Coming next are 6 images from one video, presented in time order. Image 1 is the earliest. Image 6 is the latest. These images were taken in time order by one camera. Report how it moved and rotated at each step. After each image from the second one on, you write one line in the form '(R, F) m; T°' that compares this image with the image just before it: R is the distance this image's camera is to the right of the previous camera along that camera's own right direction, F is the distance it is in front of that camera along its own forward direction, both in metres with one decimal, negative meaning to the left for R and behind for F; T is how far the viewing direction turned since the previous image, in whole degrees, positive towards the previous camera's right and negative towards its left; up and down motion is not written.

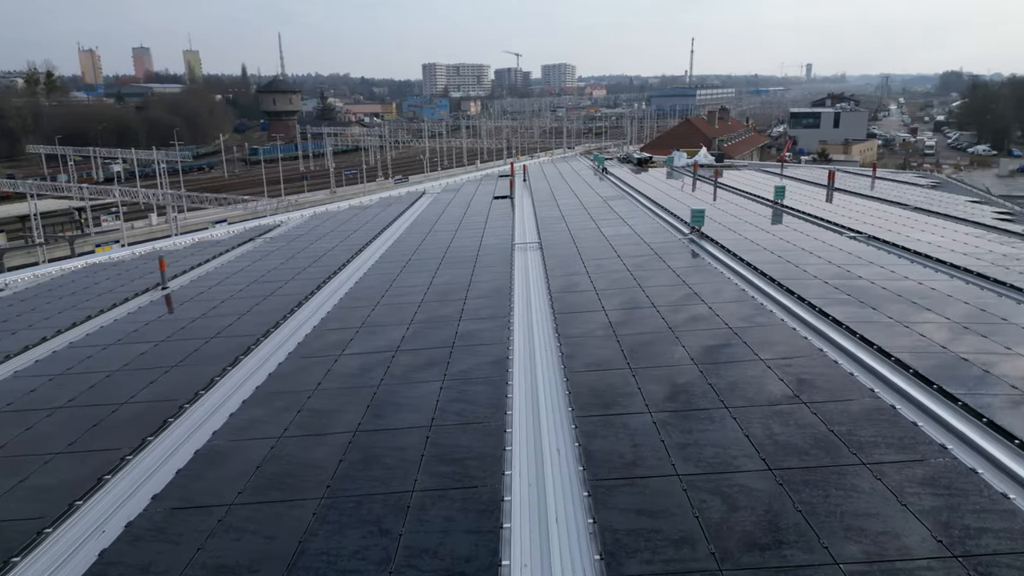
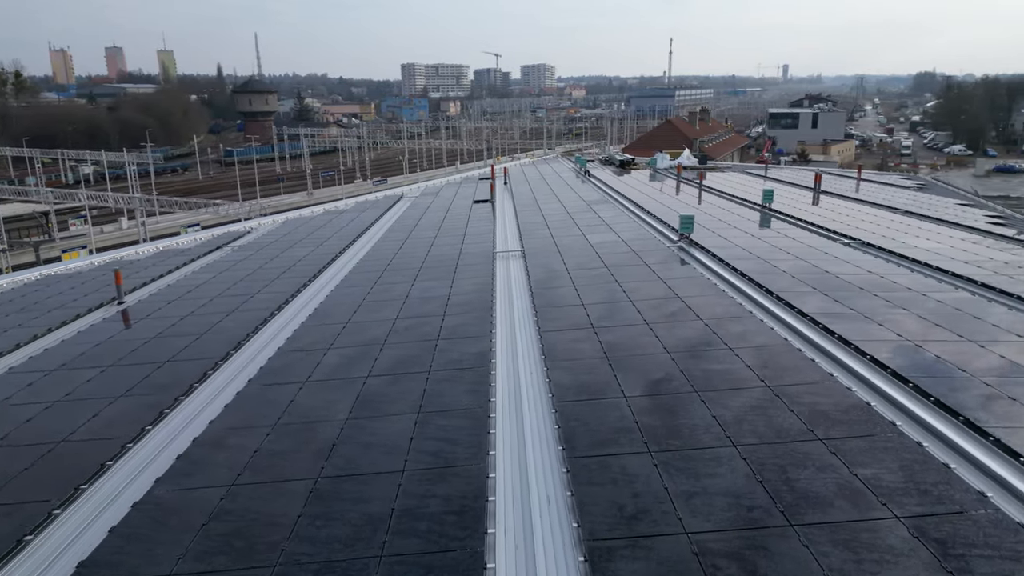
(0.0, +0.6) m; +2°
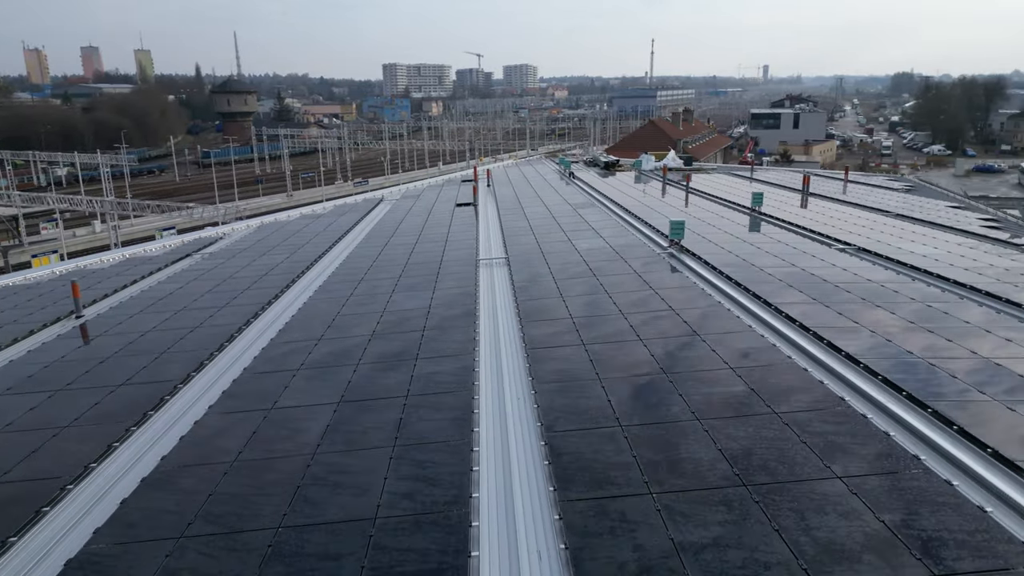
(0.0, +0.6) m; +1°
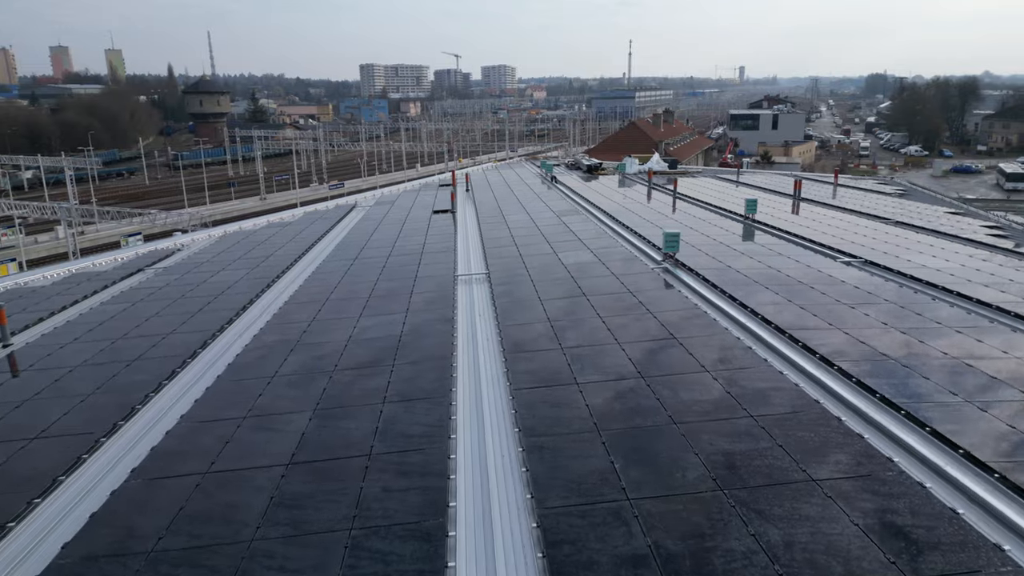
(0.0, +1.0) m; +2°
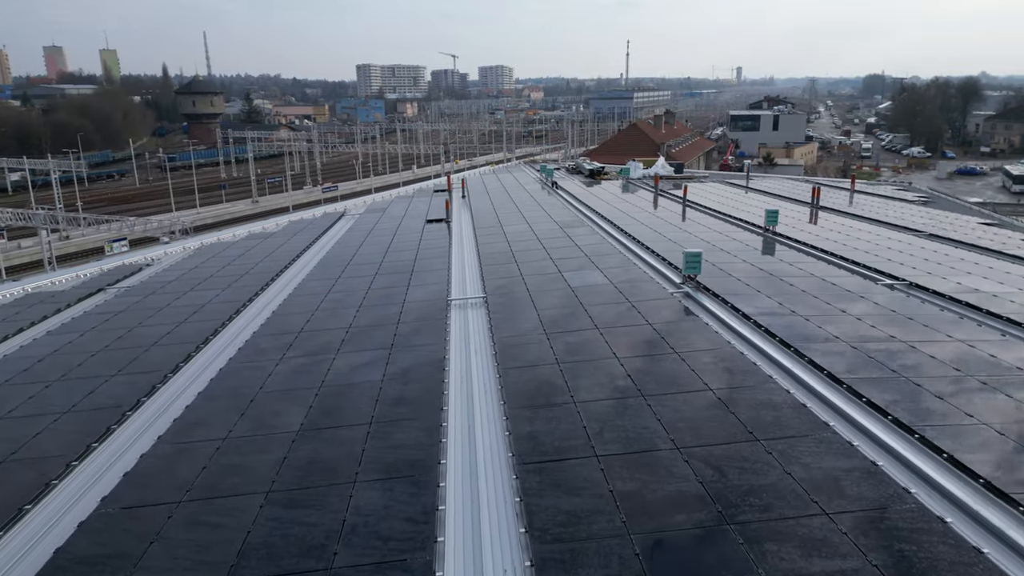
(0.0, +1.3) m; 0°
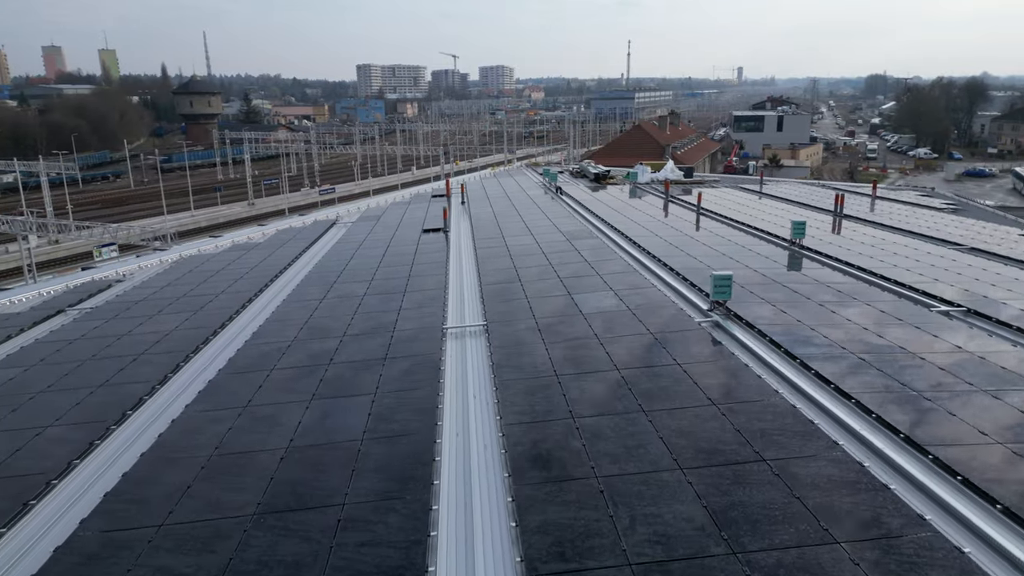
(0.0, +1.2) m; 0°
